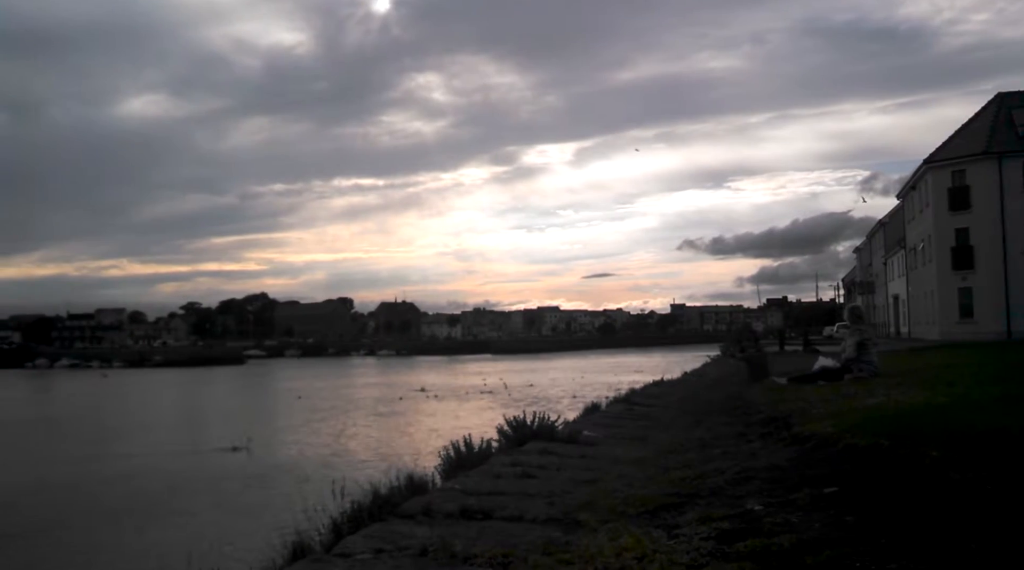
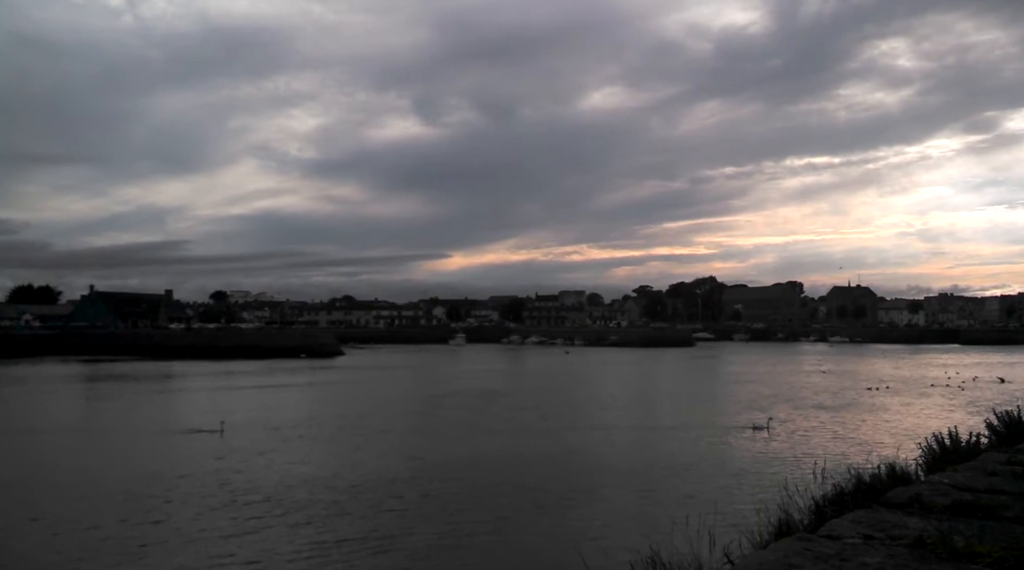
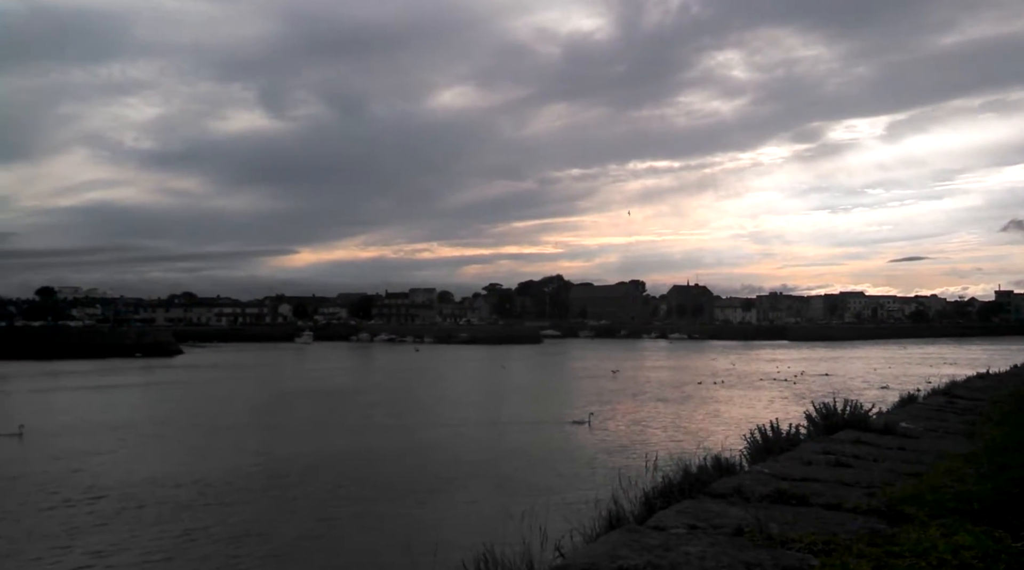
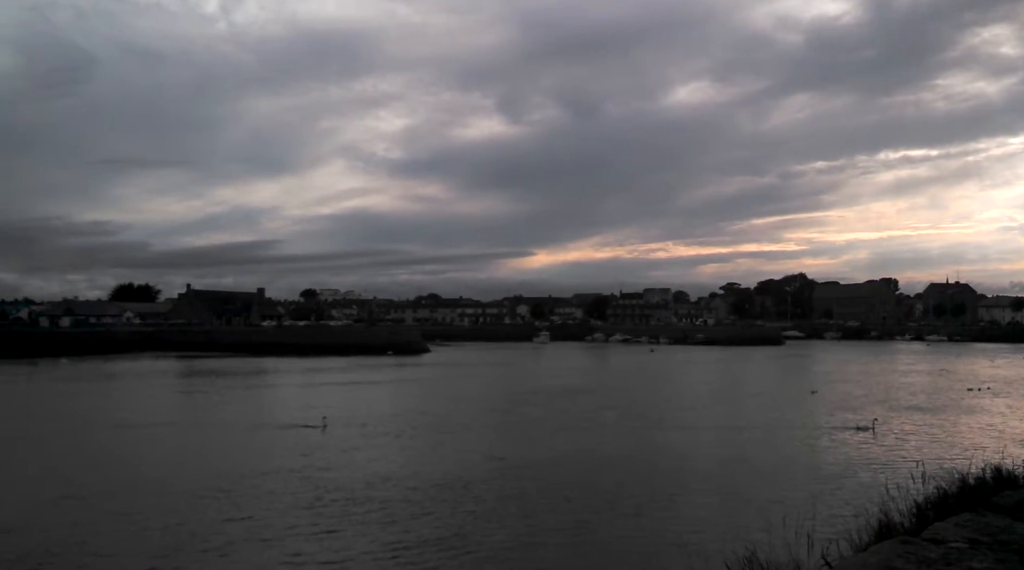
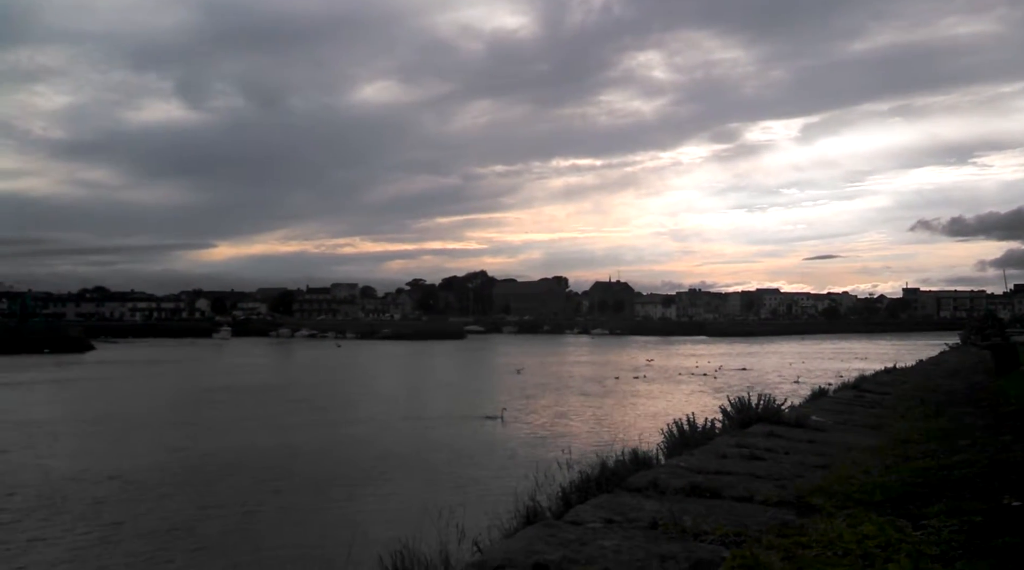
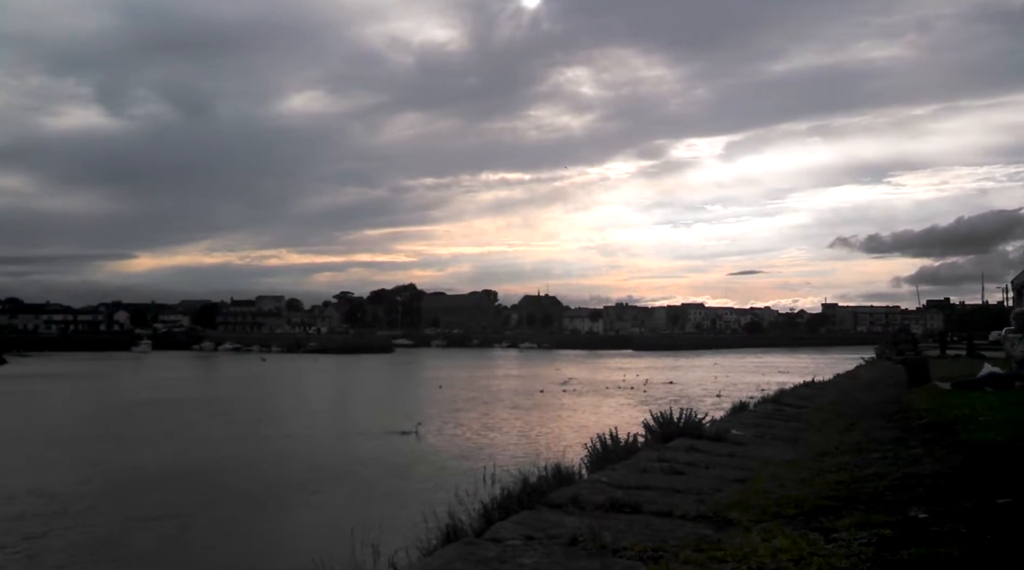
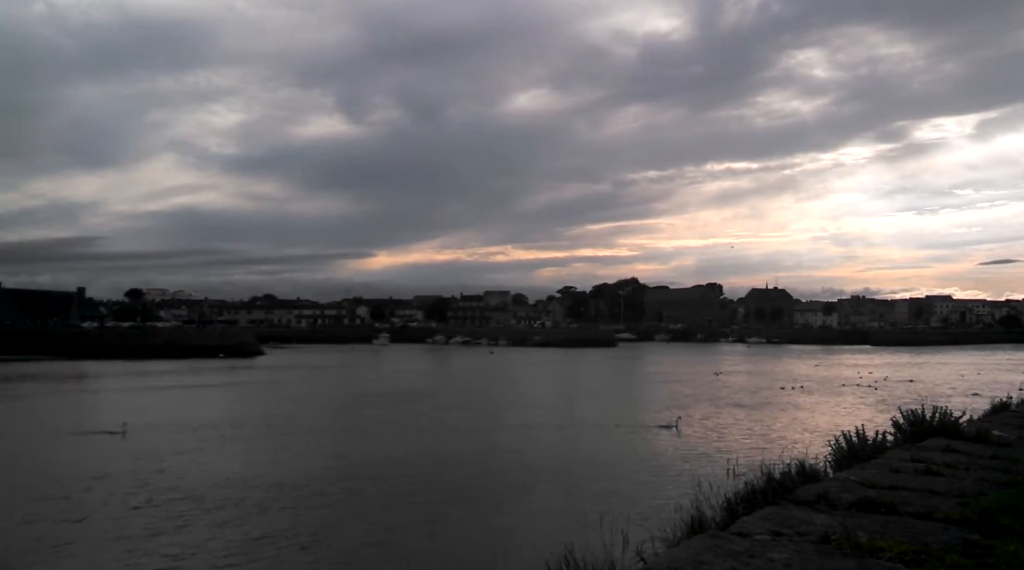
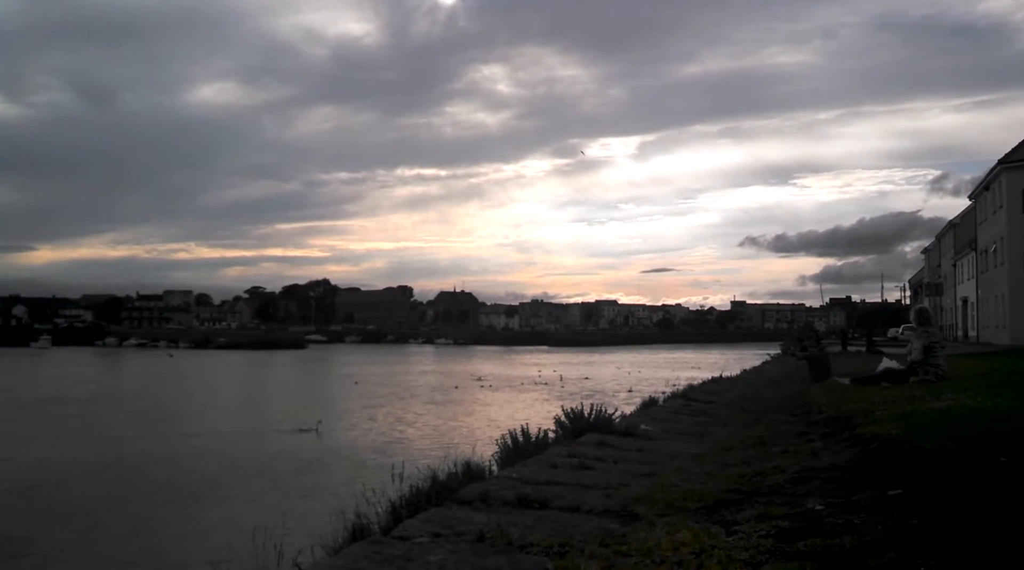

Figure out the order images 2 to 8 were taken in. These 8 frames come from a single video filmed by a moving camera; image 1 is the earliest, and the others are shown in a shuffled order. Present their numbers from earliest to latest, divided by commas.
8, 6, 5, 3, 7, 2, 4
